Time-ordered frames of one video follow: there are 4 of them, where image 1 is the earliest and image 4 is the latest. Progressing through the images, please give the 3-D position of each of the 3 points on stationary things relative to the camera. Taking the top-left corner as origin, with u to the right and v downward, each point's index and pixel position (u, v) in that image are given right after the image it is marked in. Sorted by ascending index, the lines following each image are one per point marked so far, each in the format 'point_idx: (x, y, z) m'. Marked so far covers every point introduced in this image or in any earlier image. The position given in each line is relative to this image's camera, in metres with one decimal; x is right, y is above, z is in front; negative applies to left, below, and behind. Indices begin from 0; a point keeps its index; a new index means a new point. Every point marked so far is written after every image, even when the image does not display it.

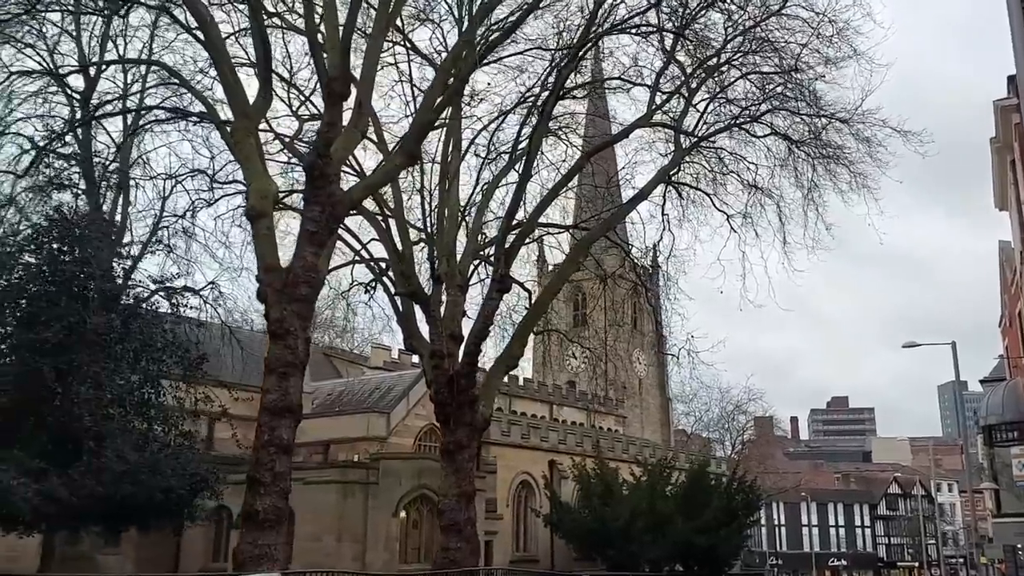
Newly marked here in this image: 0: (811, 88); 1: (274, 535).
0: (+5.8, +3.9, +16.5) m
1: (-2.5, -2.6, +9.1) m
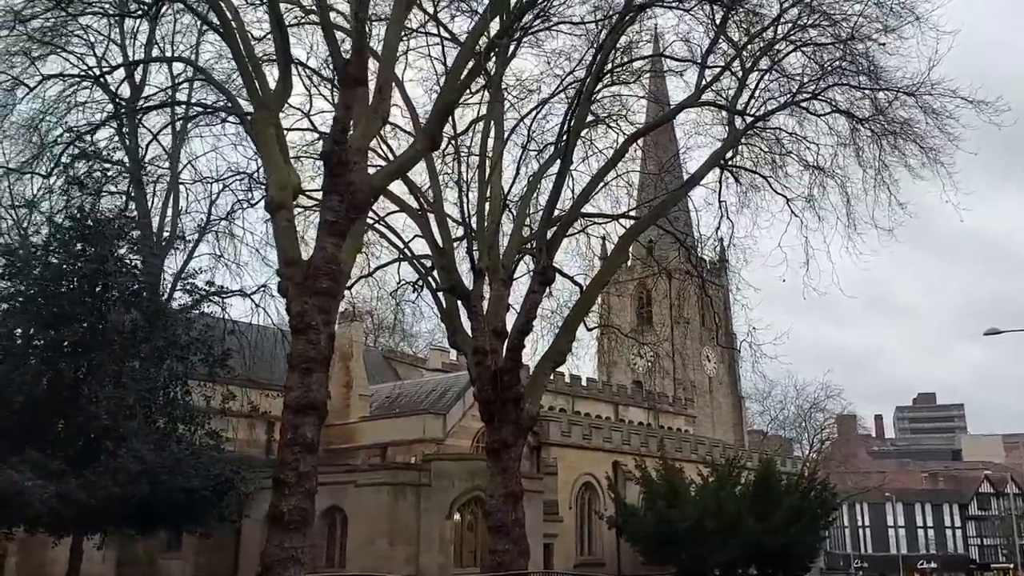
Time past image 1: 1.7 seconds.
0: (+6.6, +4.2, +15.5) m
1: (-2.2, -2.6, +8.8) m
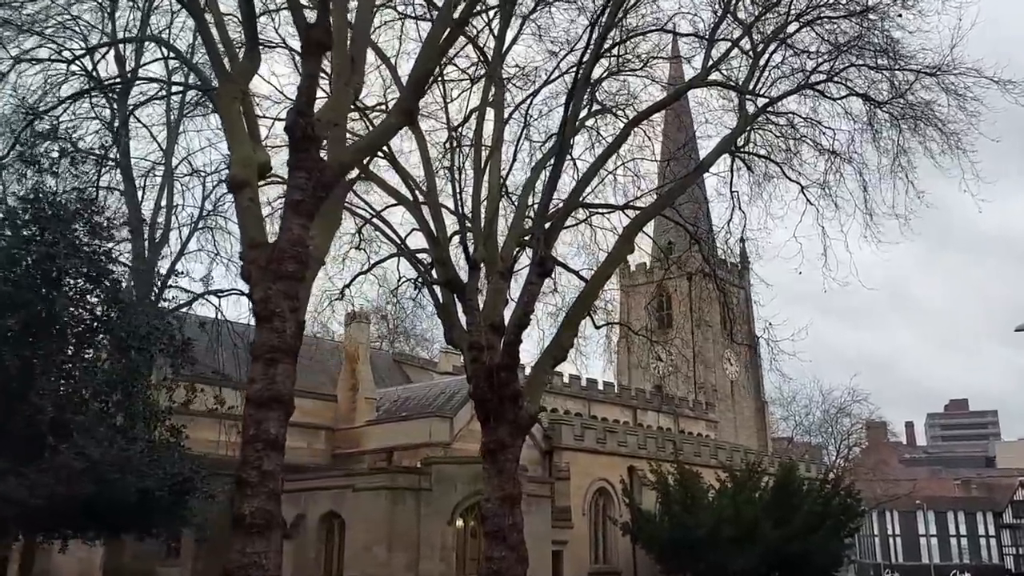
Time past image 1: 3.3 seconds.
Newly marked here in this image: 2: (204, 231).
0: (+6.5, +4.3, +14.7) m
1: (-2.4, -2.4, +8.1) m
2: (-6.0, +1.1, +16.8) m
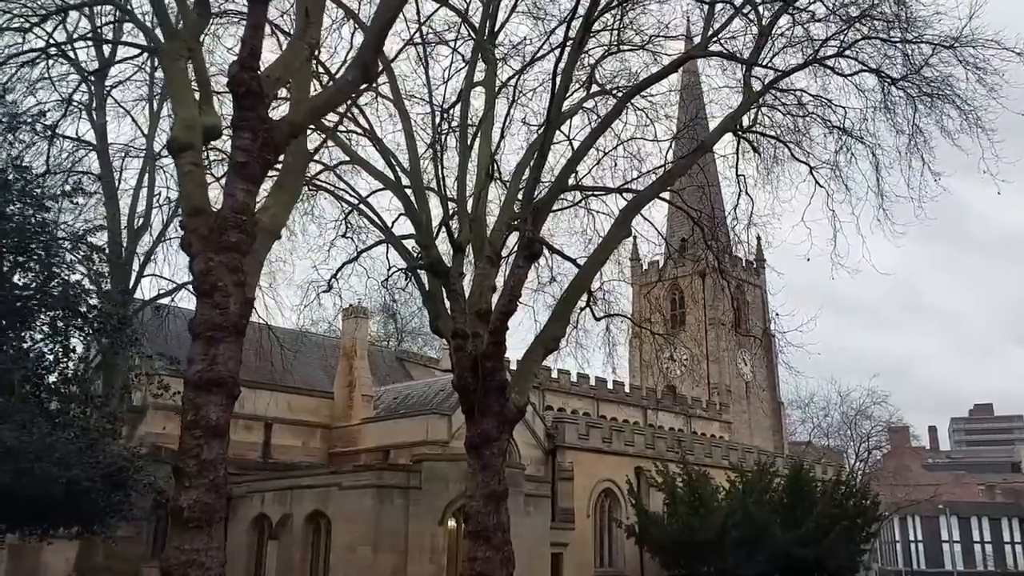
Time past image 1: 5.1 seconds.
0: (+6.3, +4.5, +13.8) m
1: (-2.7, -2.1, +7.4) m
2: (-6.2, +1.3, +16.2) m
